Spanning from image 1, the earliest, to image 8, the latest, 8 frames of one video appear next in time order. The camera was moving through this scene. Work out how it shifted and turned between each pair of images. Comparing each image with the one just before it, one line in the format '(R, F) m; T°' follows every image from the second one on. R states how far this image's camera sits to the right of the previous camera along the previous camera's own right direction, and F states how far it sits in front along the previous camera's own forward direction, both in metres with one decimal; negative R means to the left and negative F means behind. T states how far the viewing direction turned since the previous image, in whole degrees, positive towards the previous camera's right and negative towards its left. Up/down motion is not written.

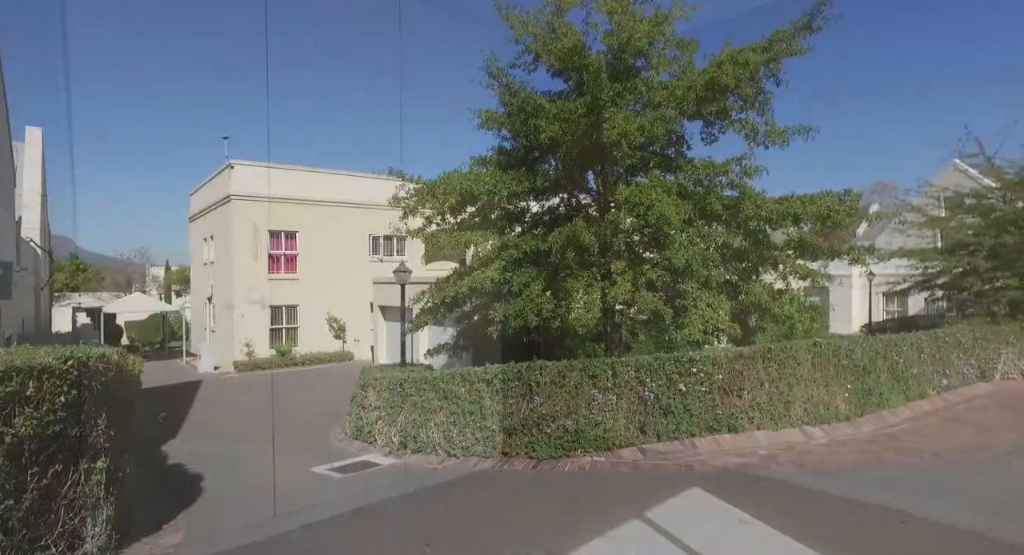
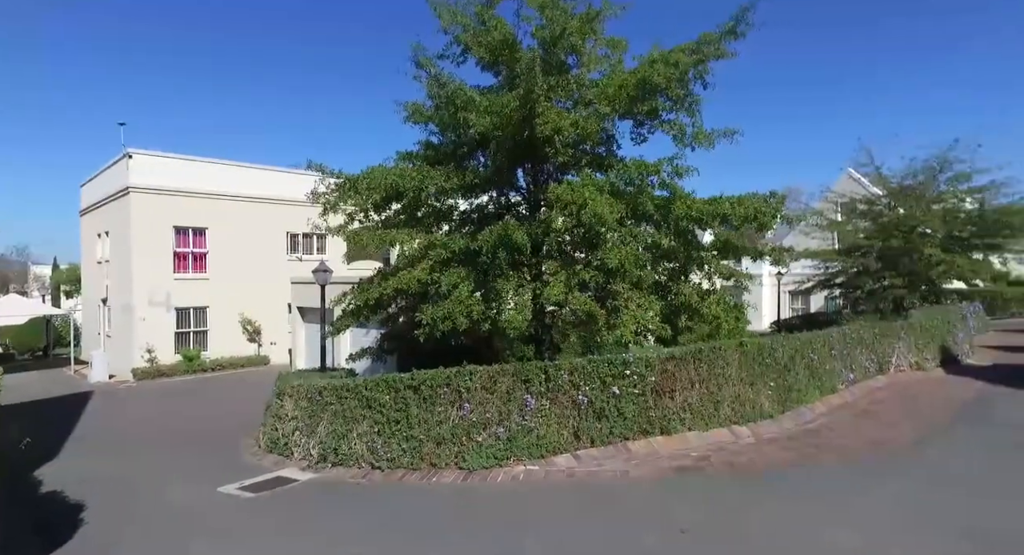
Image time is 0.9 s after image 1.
(0.0, +0.3) m; +7°
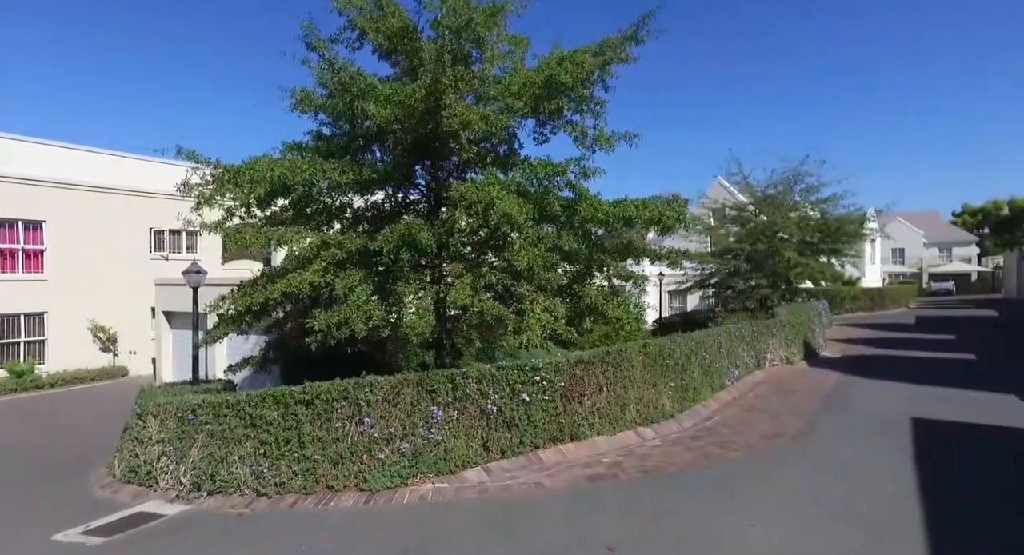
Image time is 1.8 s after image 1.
(-0.2, +0.4) m; +11°
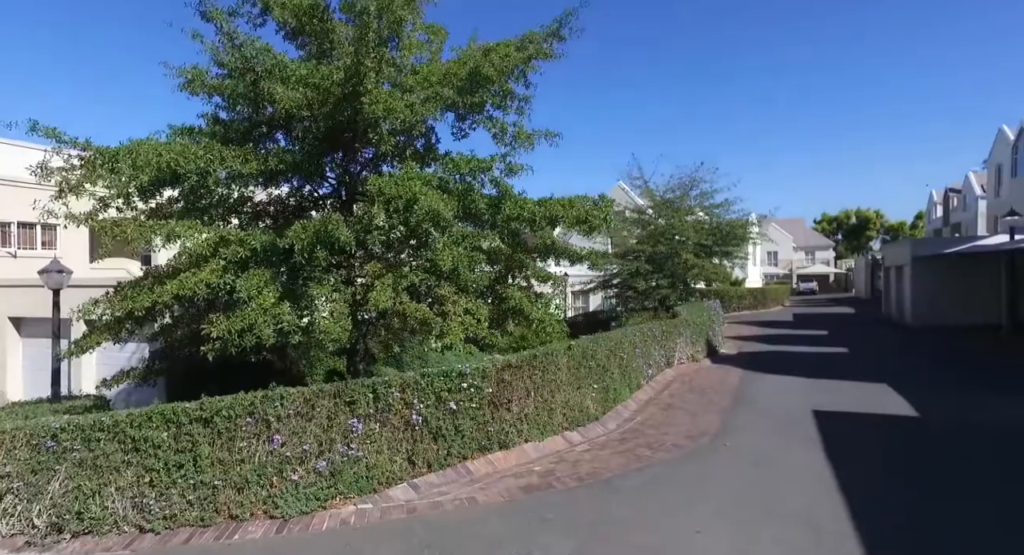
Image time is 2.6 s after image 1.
(-0.2, +0.4) m; +9°
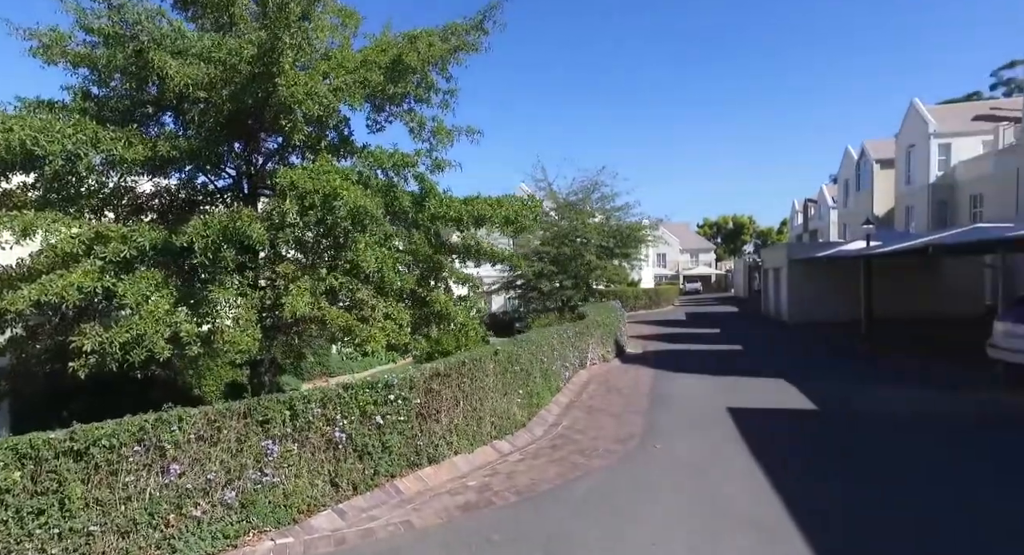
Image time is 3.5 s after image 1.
(-0.3, +0.4) m; +10°
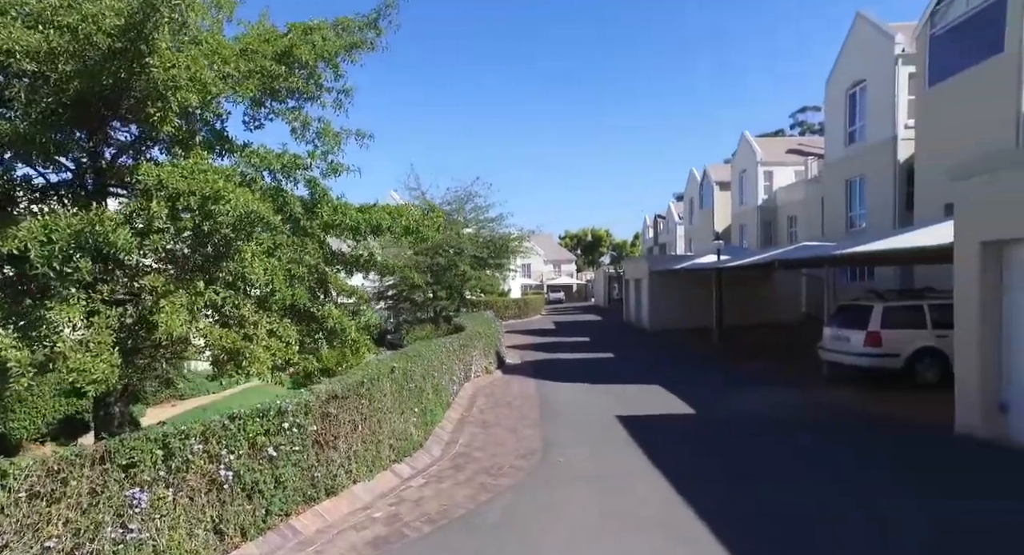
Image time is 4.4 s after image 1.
(-0.4, +0.3) m; +13°
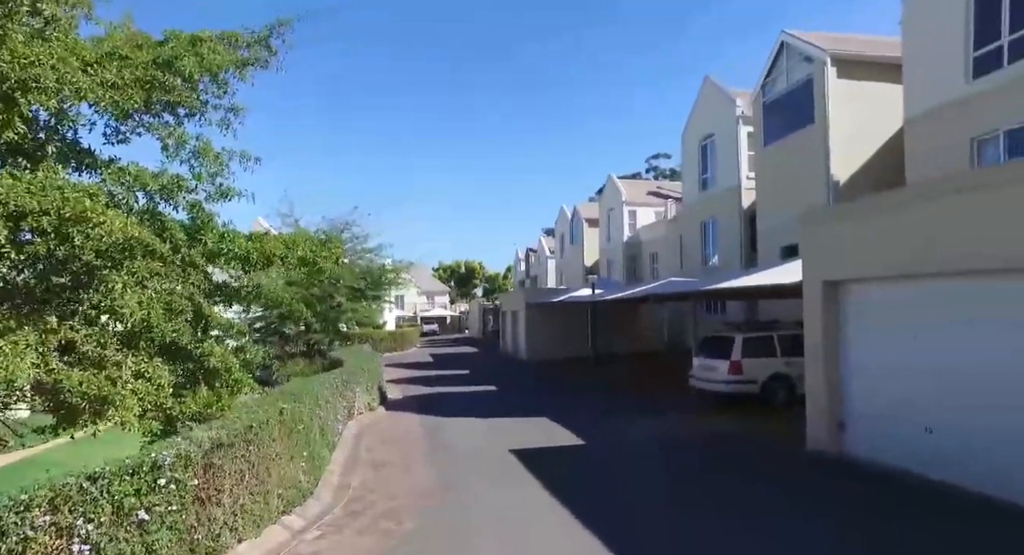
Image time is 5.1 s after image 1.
(-0.3, +0.1) m; +12°
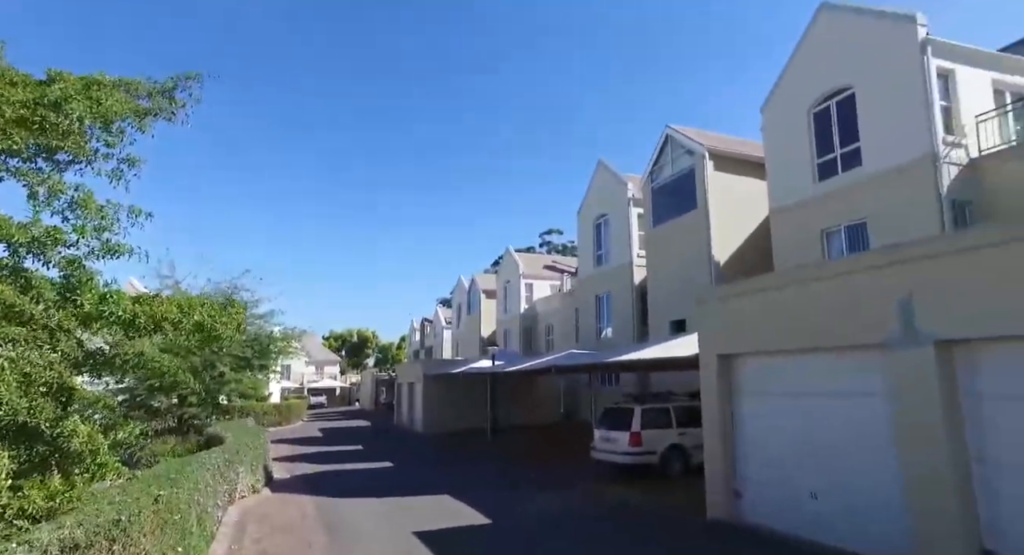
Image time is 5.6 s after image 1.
(-0.2, +0.1) m; +10°
